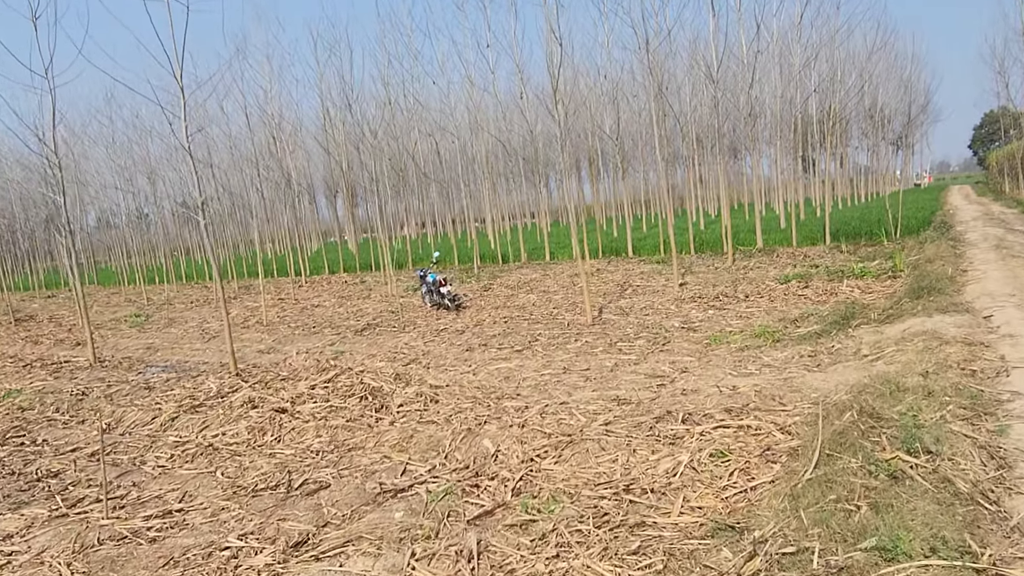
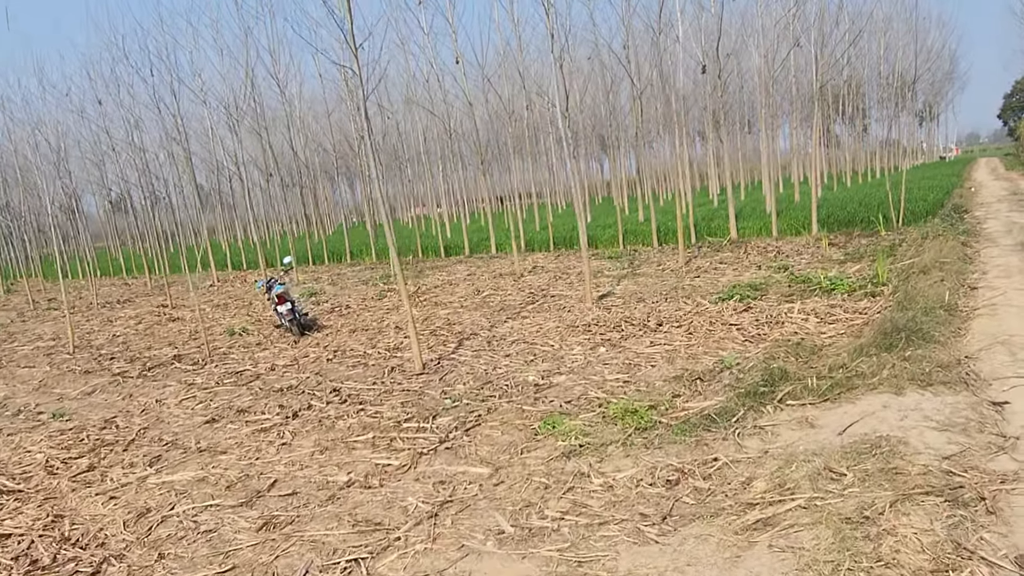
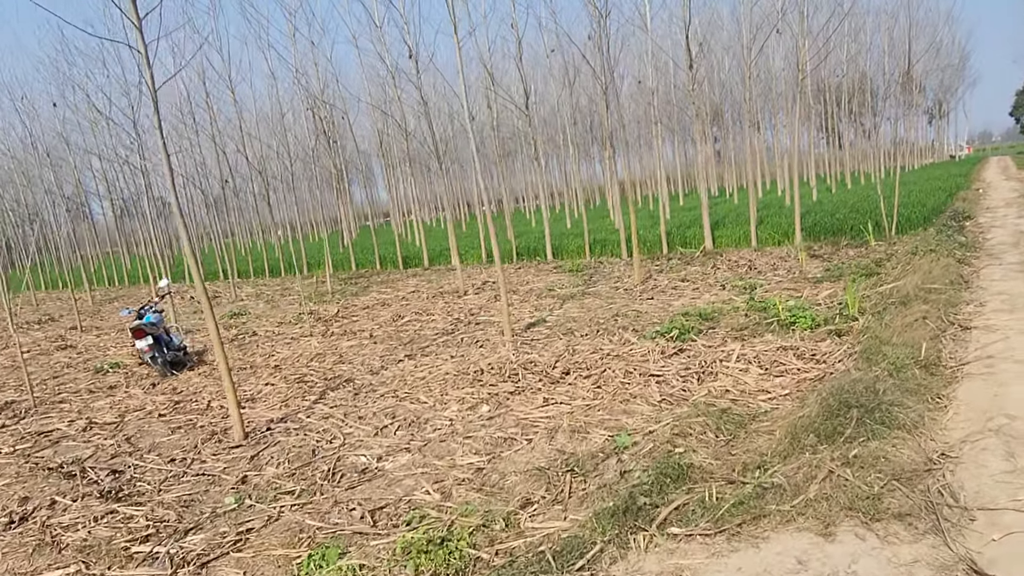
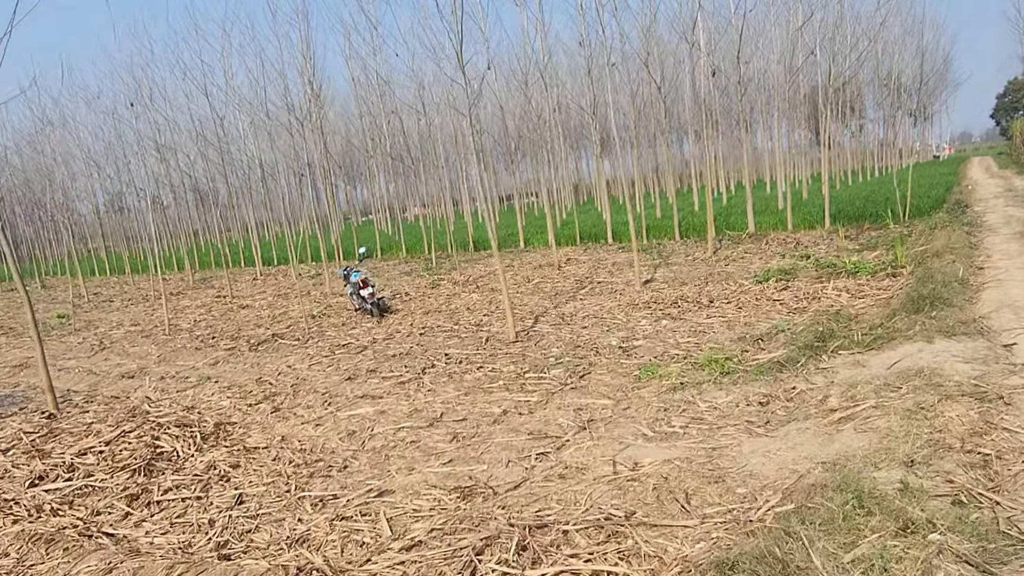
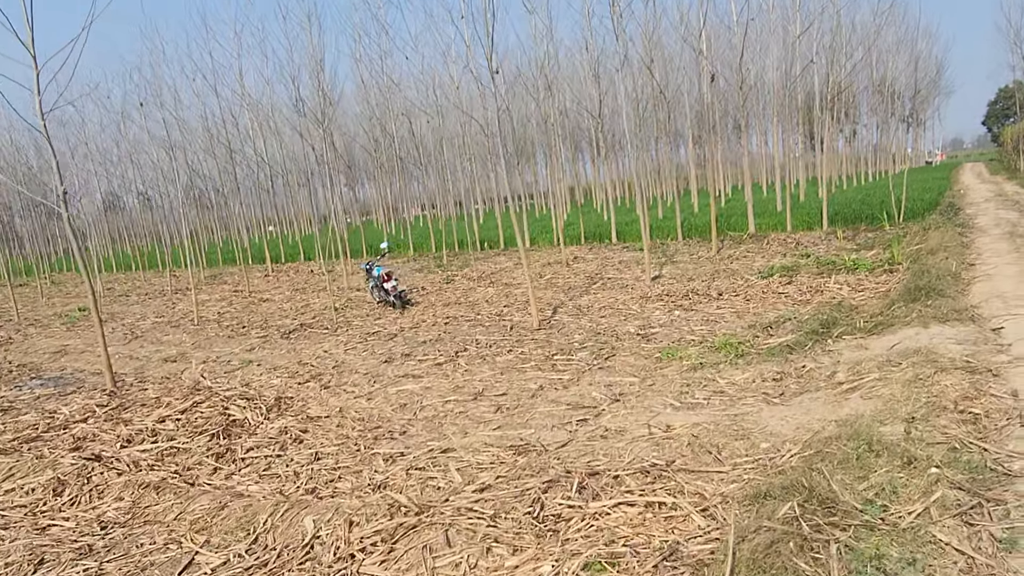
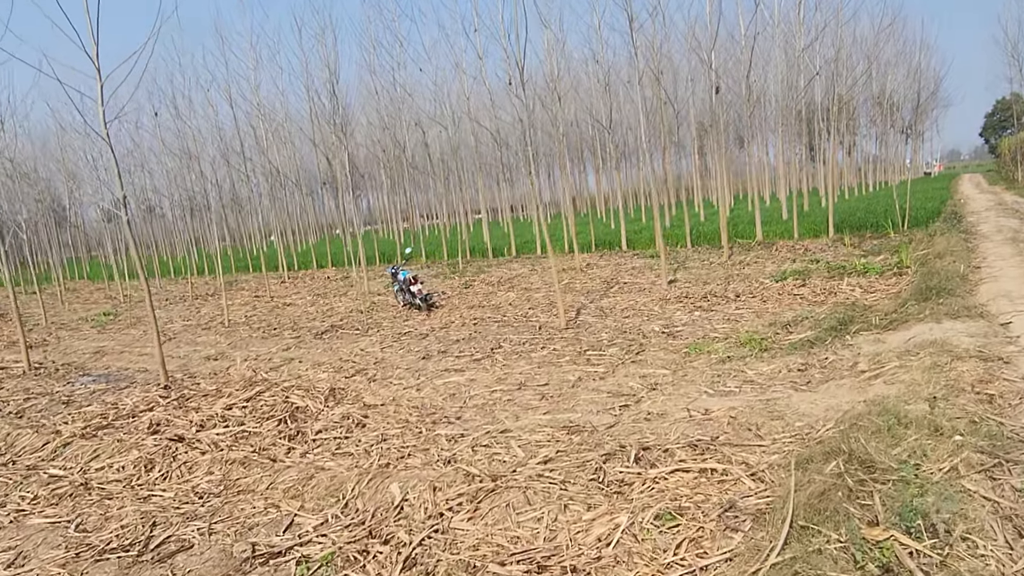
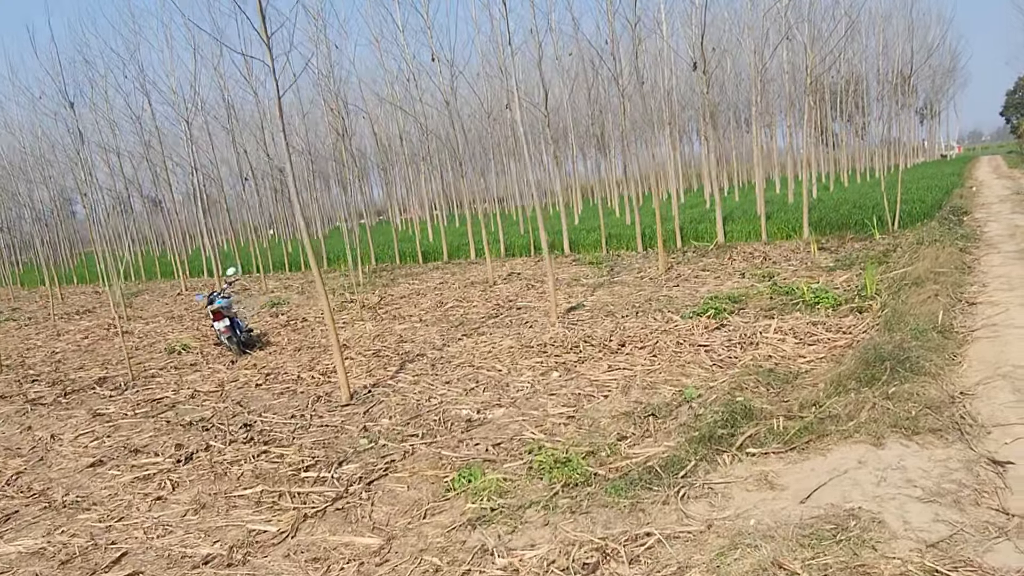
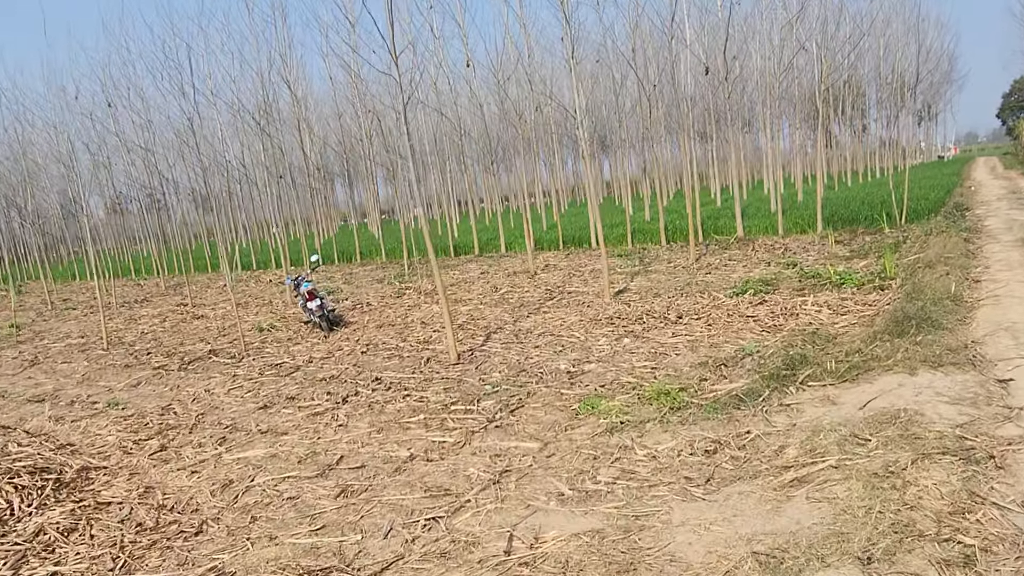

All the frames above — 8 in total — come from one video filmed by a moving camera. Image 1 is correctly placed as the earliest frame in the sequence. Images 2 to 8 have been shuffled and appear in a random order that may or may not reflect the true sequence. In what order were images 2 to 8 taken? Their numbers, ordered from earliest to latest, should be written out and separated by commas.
6, 5, 4, 8, 2, 7, 3
